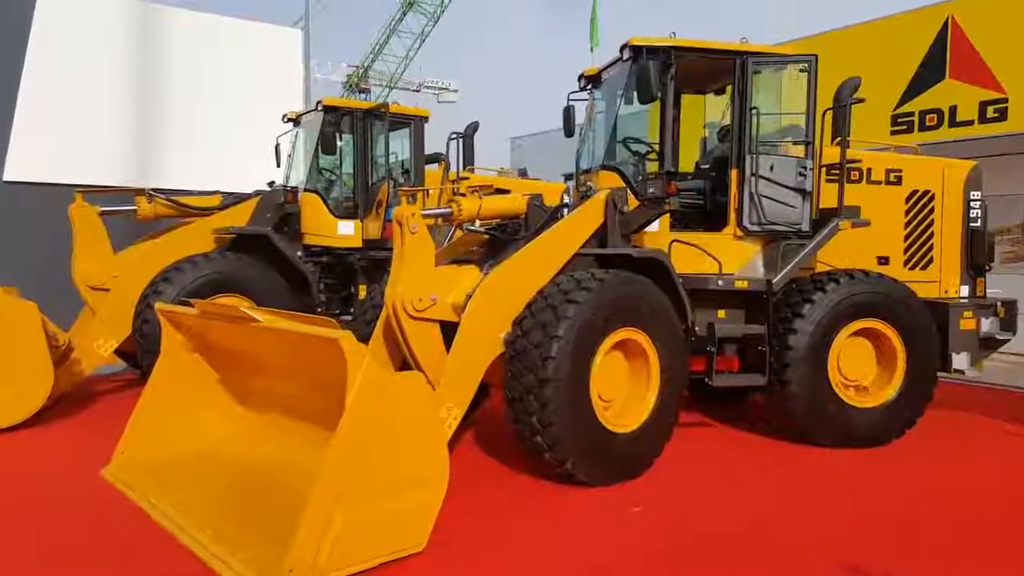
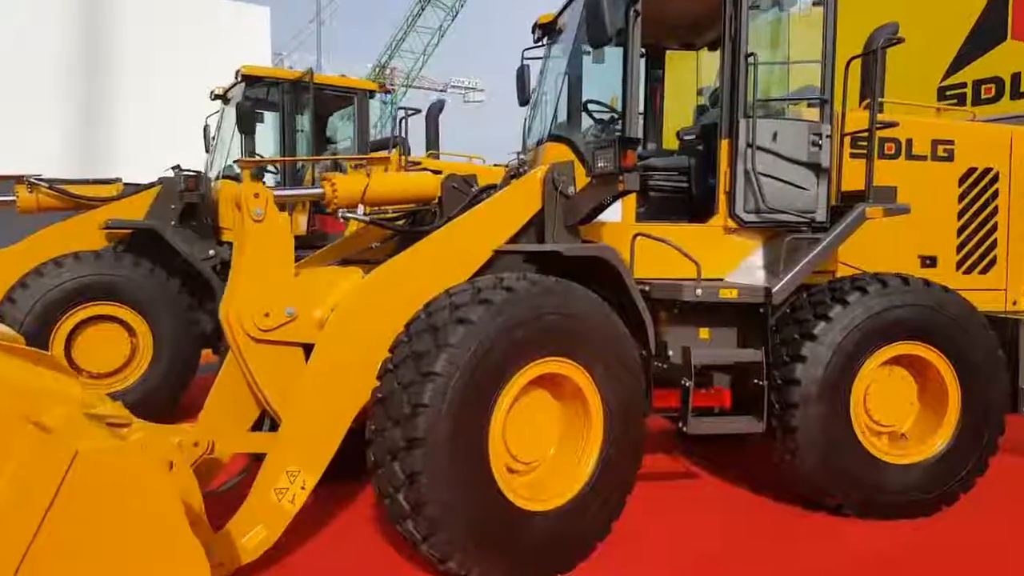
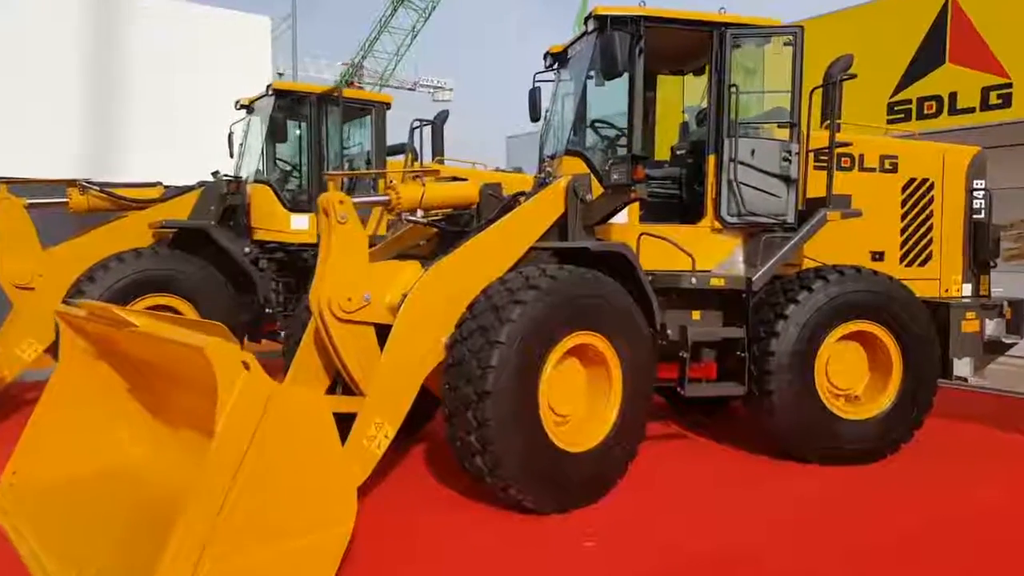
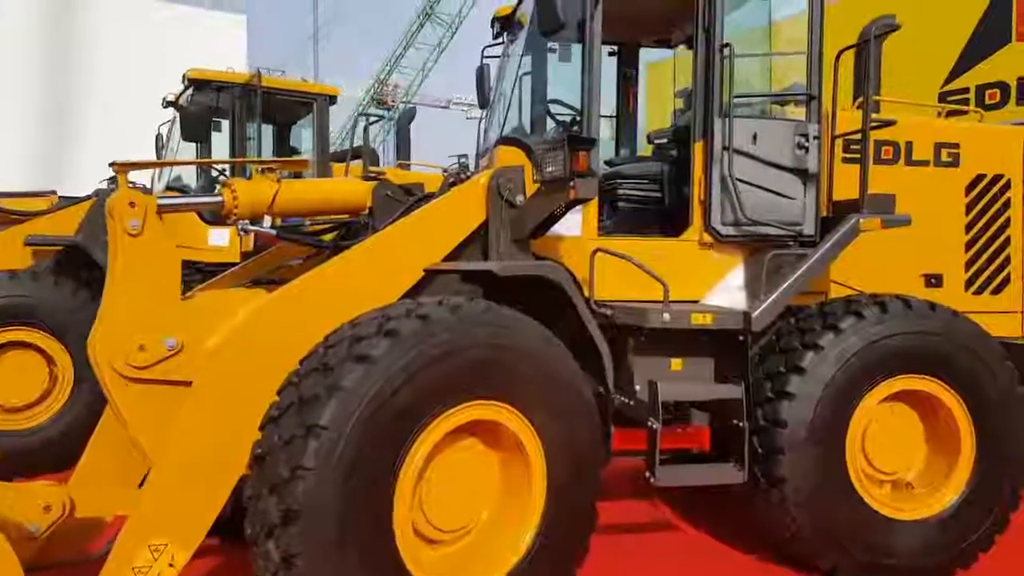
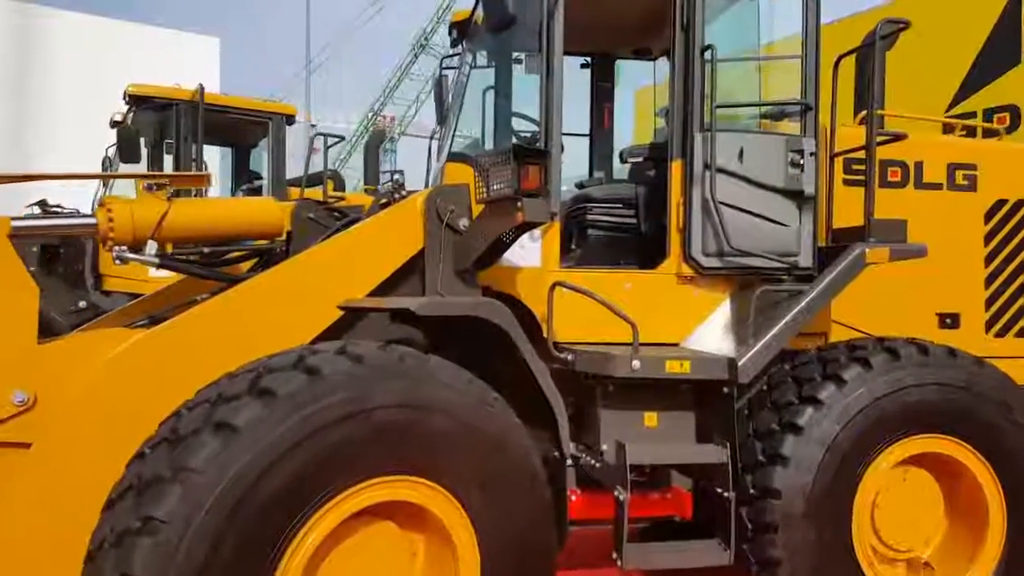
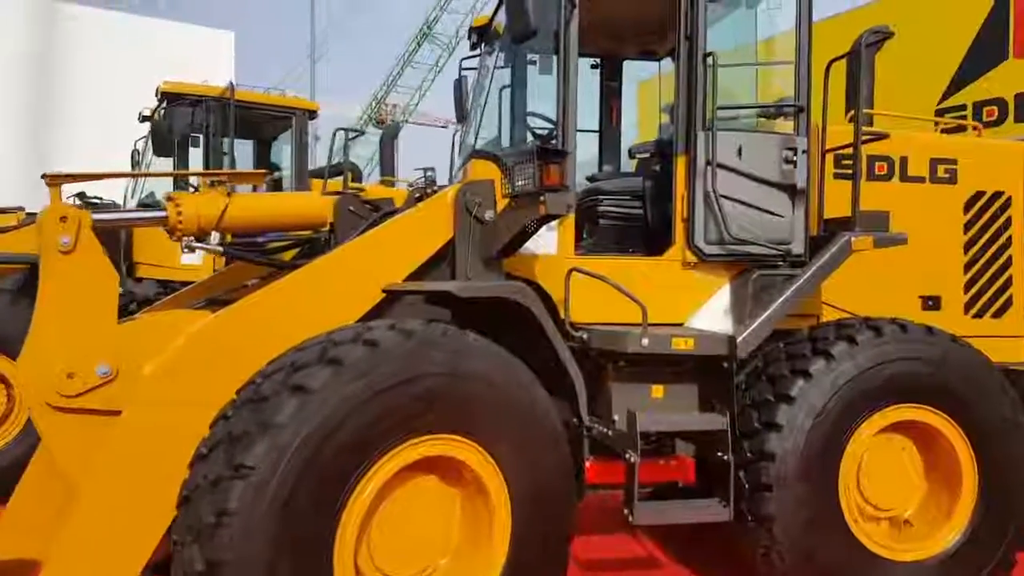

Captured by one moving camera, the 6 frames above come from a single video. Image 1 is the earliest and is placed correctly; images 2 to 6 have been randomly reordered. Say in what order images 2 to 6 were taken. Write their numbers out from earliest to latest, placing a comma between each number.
3, 2, 4, 6, 5
